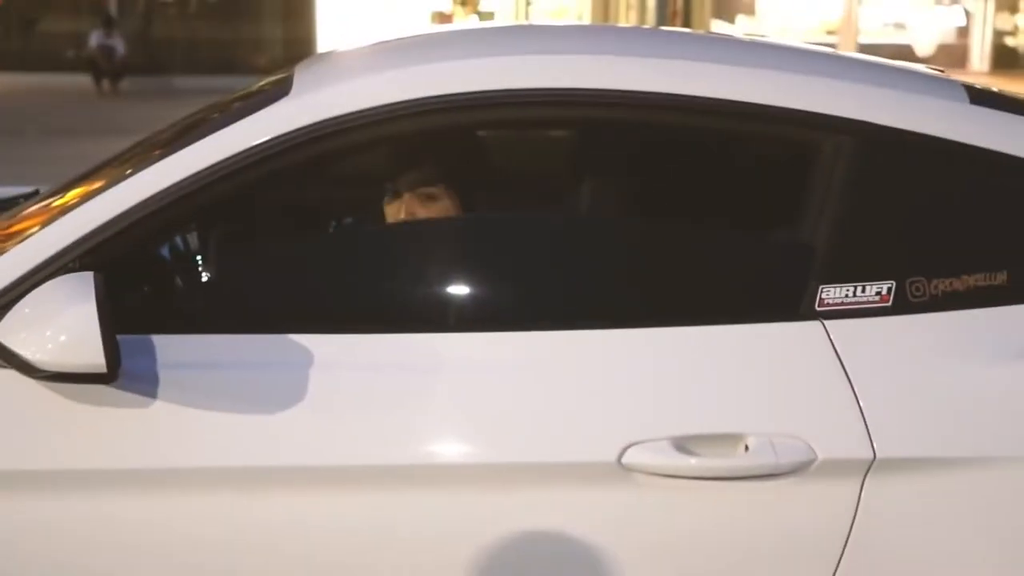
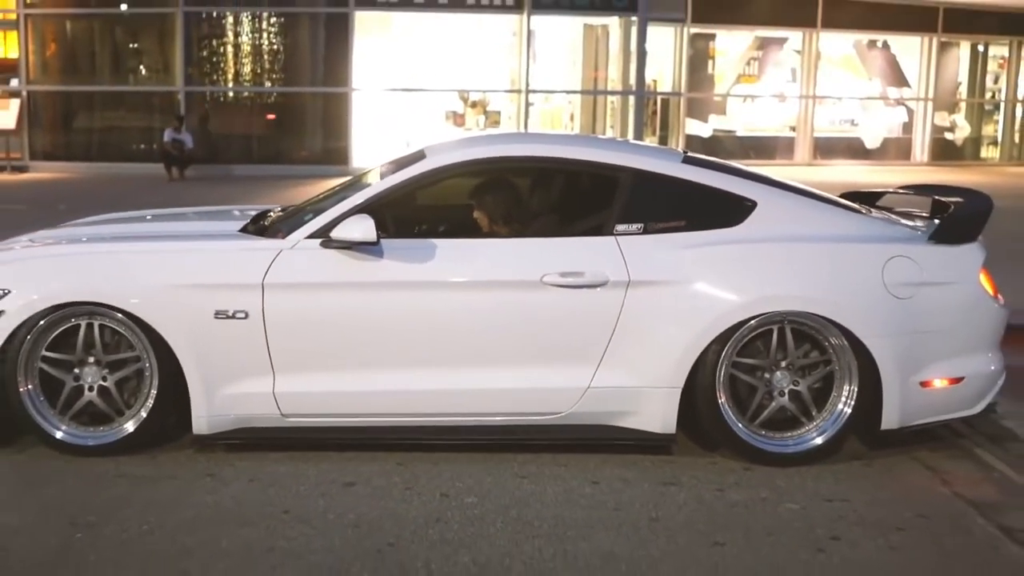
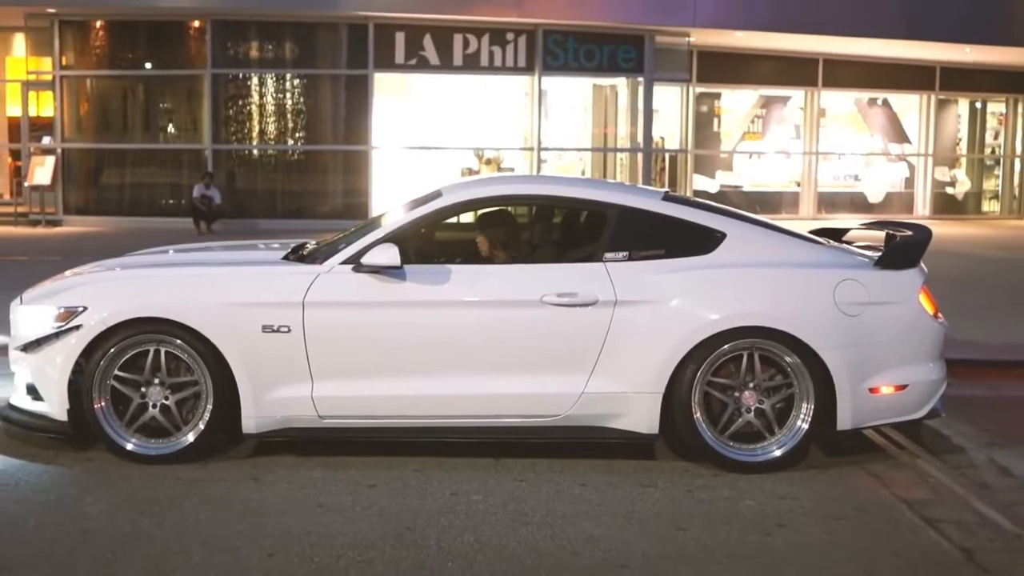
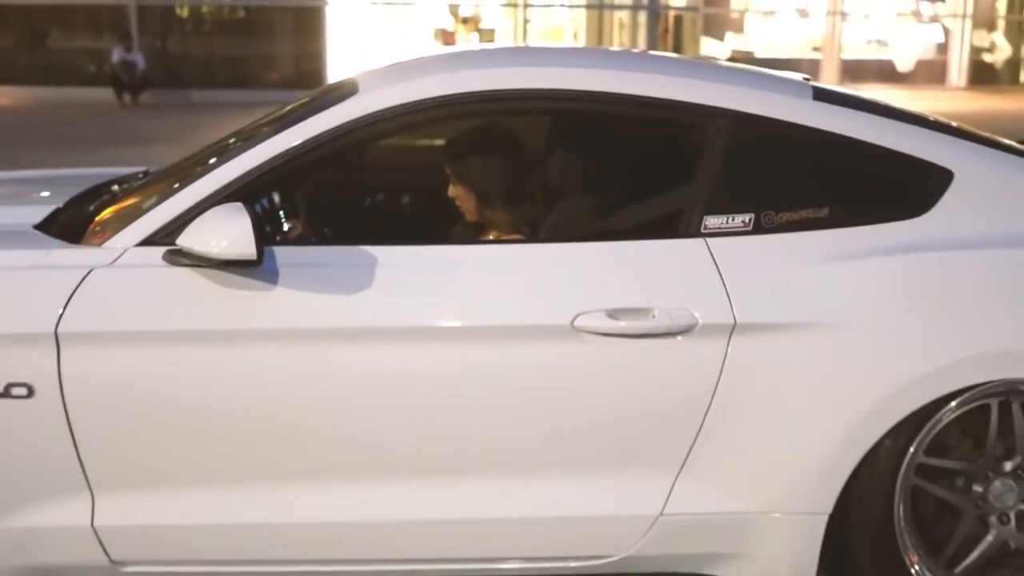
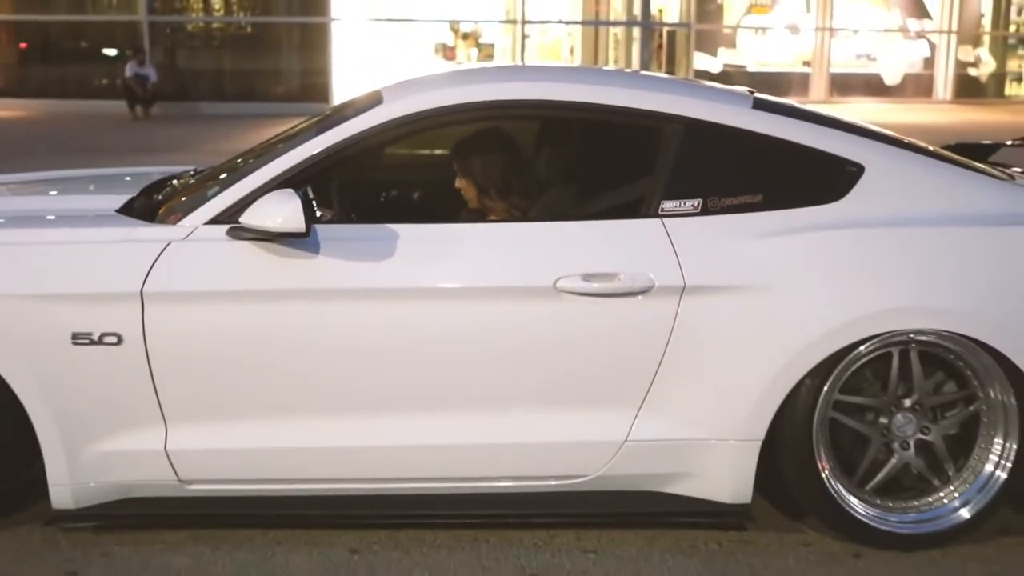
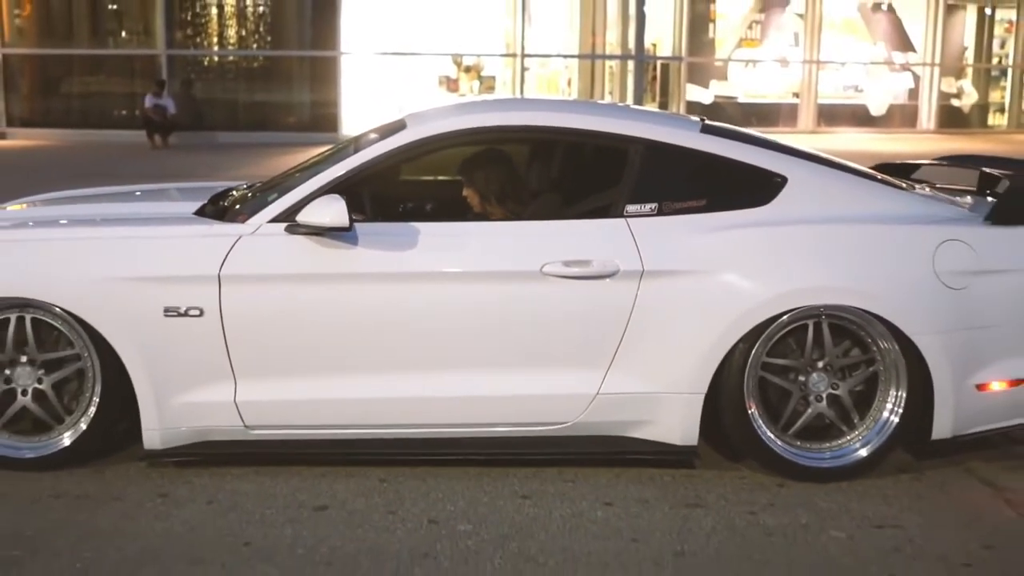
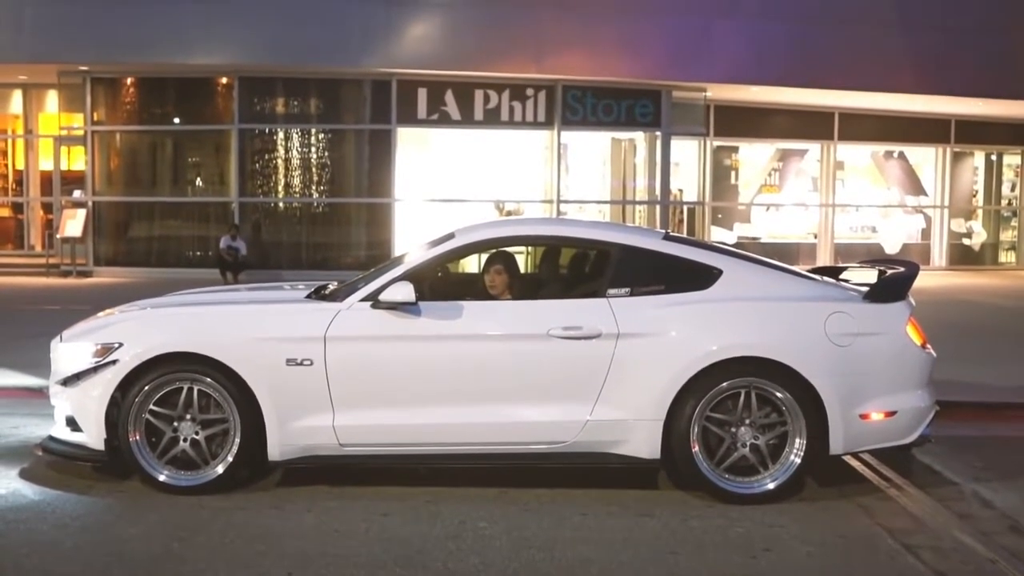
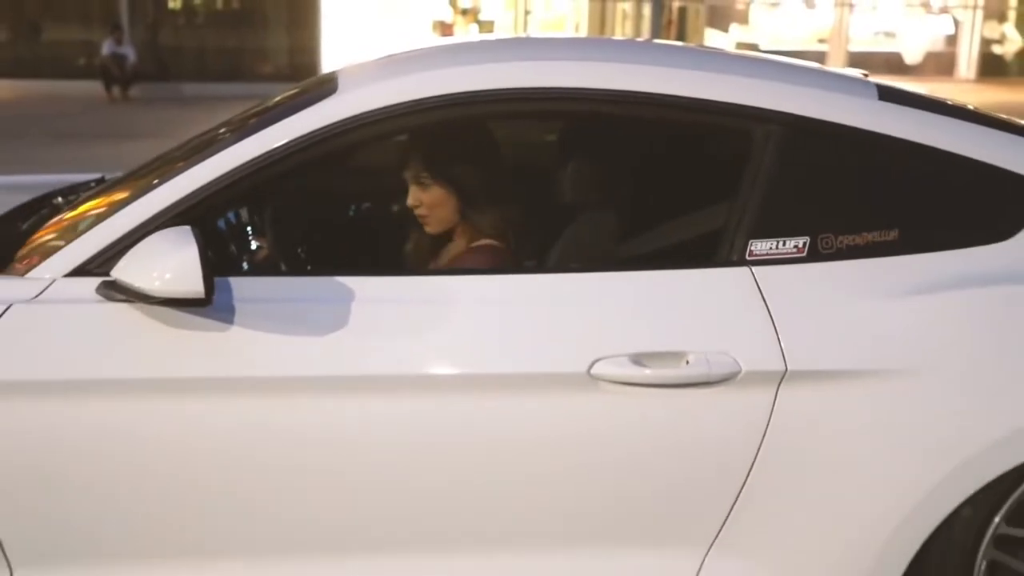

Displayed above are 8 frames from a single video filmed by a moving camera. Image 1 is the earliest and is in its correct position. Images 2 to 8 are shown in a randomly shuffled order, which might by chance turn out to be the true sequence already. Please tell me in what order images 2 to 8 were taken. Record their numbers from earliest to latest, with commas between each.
8, 4, 5, 6, 2, 3, 7
